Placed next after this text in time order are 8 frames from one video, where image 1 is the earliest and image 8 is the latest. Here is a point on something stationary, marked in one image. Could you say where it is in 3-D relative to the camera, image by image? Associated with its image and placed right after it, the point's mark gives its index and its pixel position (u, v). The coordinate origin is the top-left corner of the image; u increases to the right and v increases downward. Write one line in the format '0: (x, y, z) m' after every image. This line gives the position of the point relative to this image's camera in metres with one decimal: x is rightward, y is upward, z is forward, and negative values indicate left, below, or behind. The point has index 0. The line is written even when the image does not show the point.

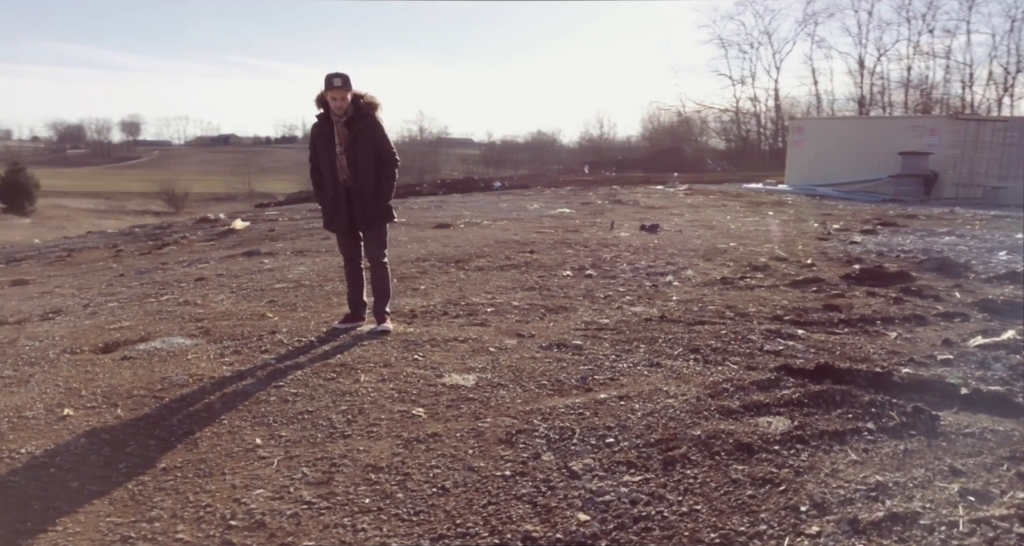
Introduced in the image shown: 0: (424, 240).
0: (-1.3, +0.5, +10.9) m
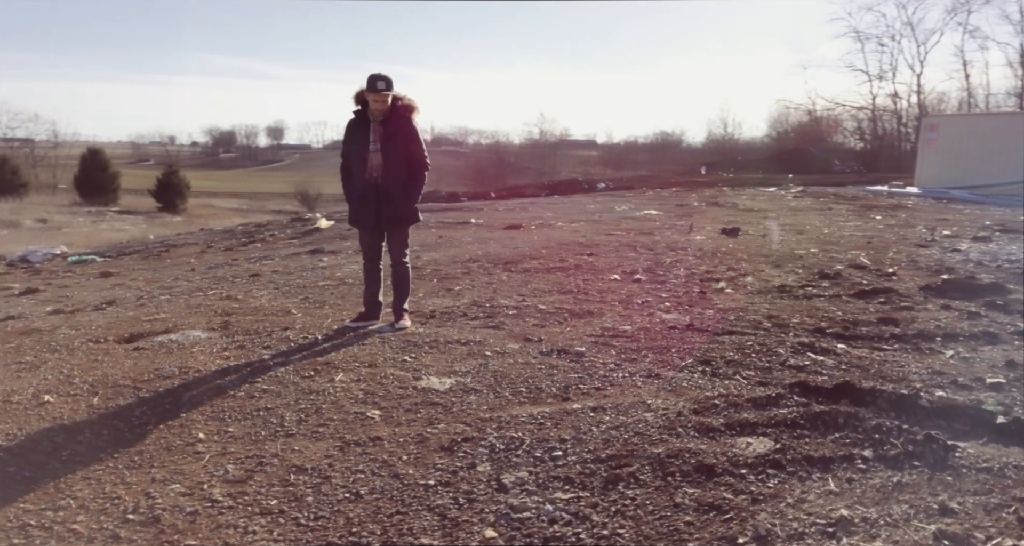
0: (-0.3, +0.5, +10.9) m
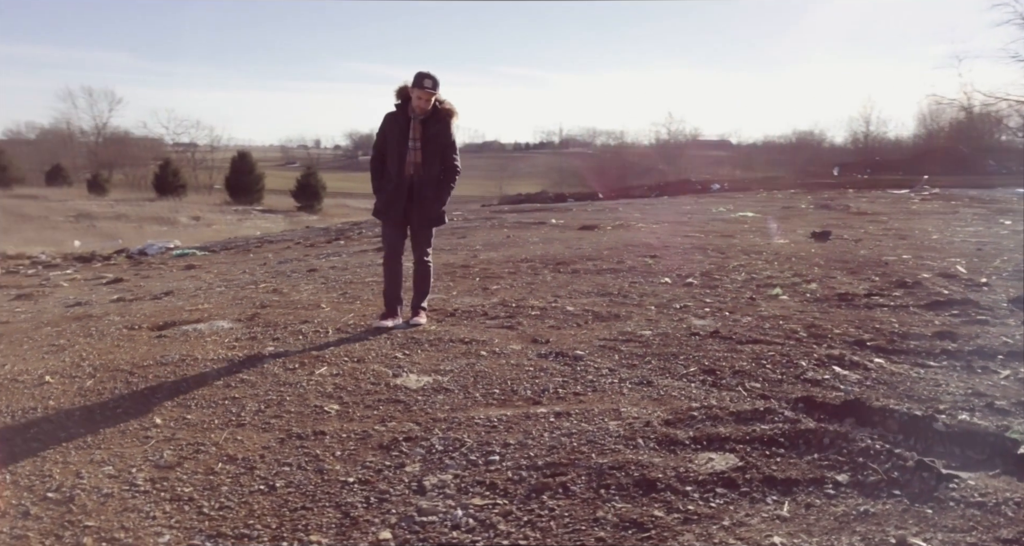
0: (+0.6, +0.4, +10.8) m
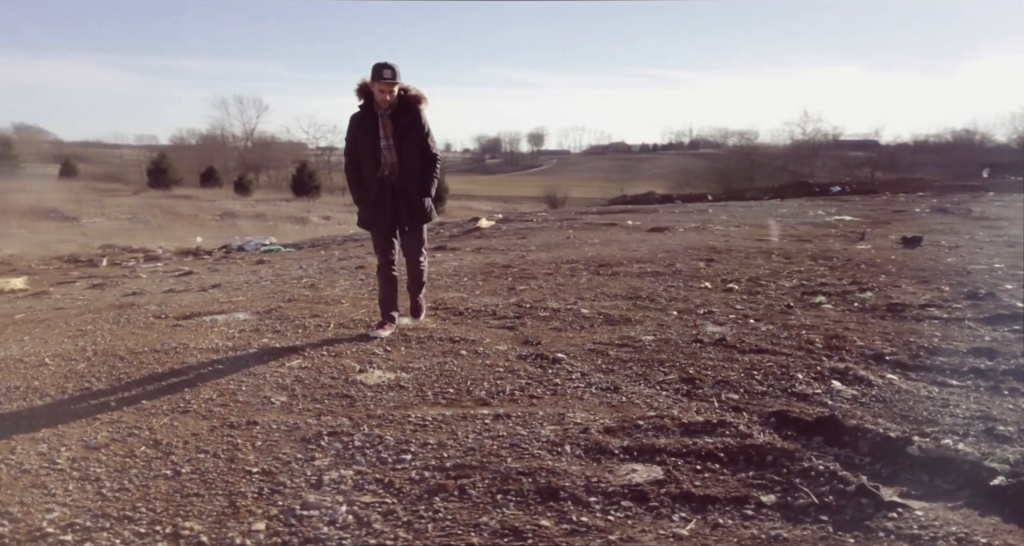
0: (+1.5, +0.4, +10.6) m
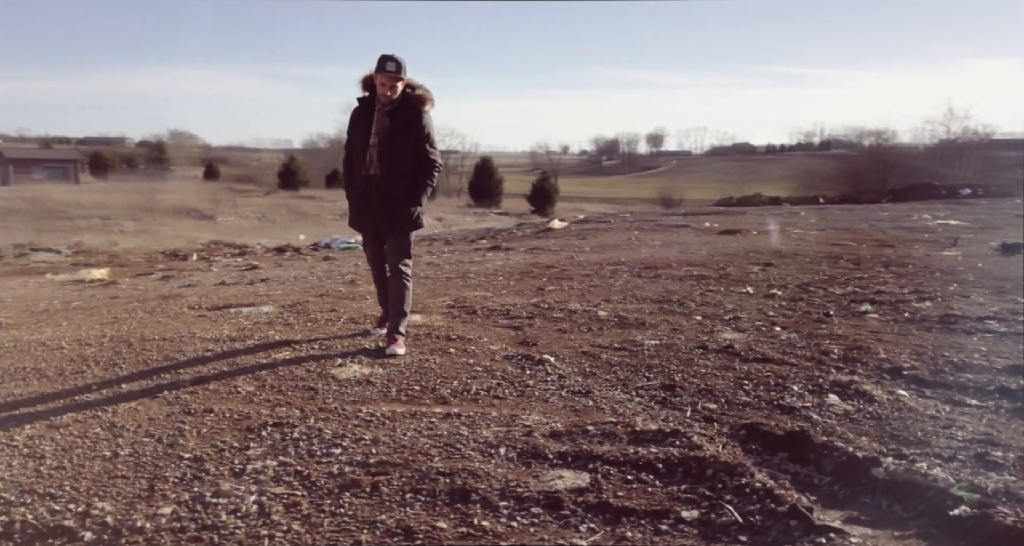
0: (+2.3, +0.4, +10.3) m
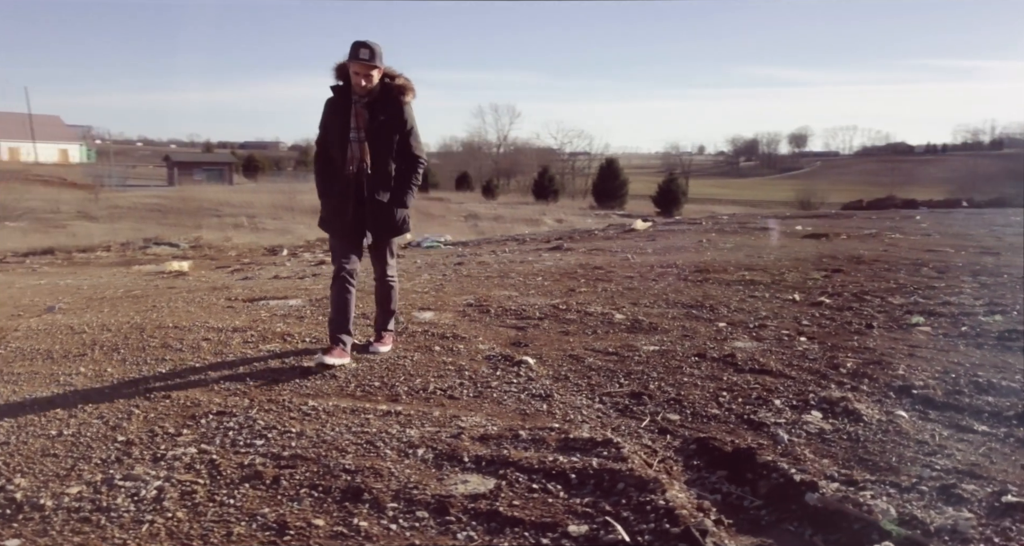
0: (+3.1, +0.3, +9.9) m
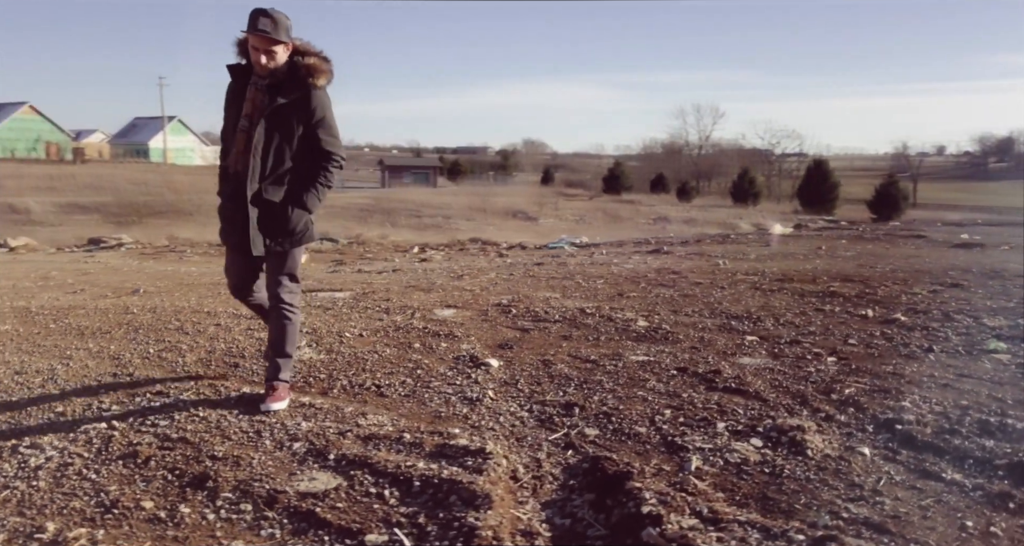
0: (+4.3, +0.2, +8.9) m
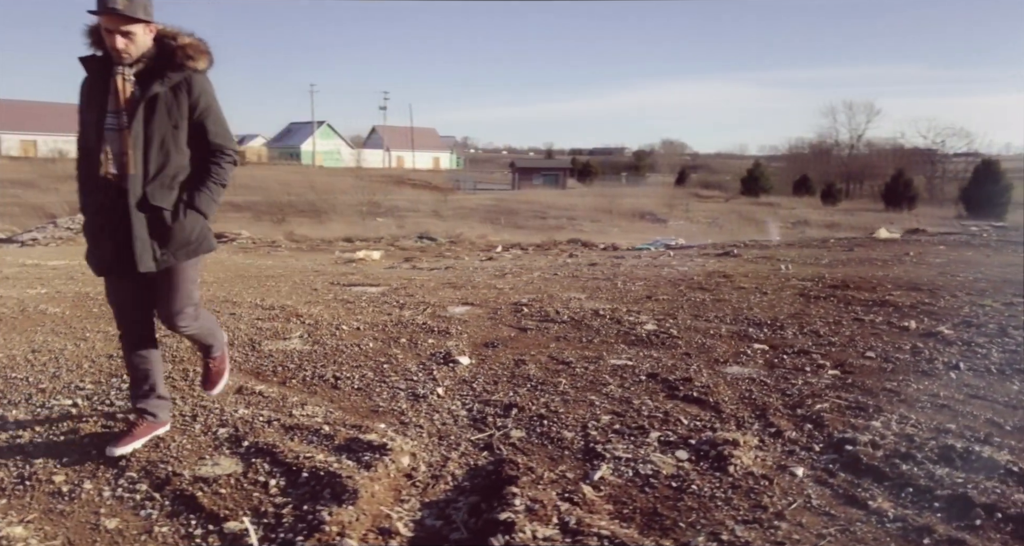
0: (+4.9, +0.1, +8.2) m
